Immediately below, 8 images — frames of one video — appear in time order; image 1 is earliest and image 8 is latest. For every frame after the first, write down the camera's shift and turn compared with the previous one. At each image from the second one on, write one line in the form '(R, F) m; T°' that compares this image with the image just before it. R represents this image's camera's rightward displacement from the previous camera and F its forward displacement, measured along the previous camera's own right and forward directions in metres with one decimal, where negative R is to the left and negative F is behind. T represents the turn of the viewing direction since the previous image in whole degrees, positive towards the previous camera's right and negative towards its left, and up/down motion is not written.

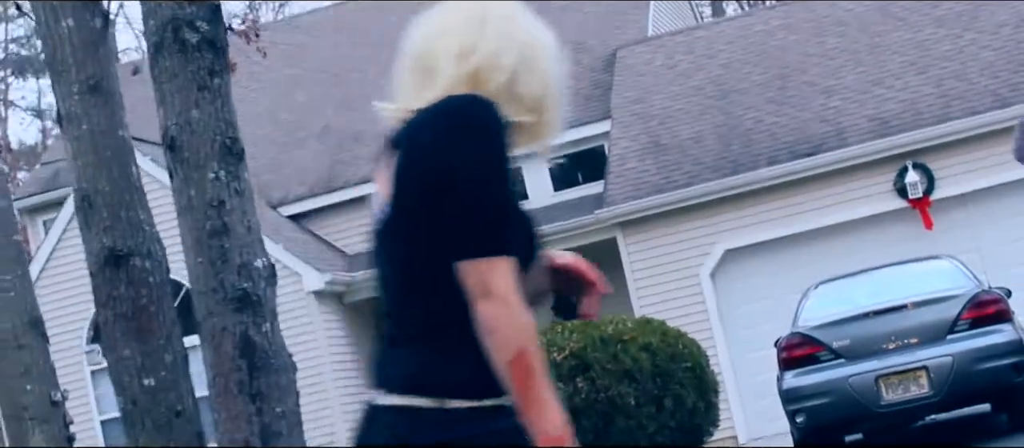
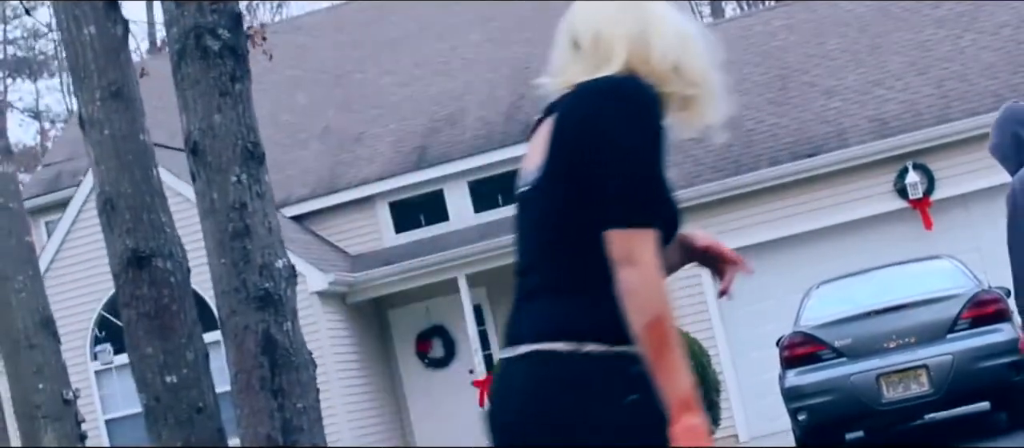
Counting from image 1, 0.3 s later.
(-0.1, -0.1) m; 0°
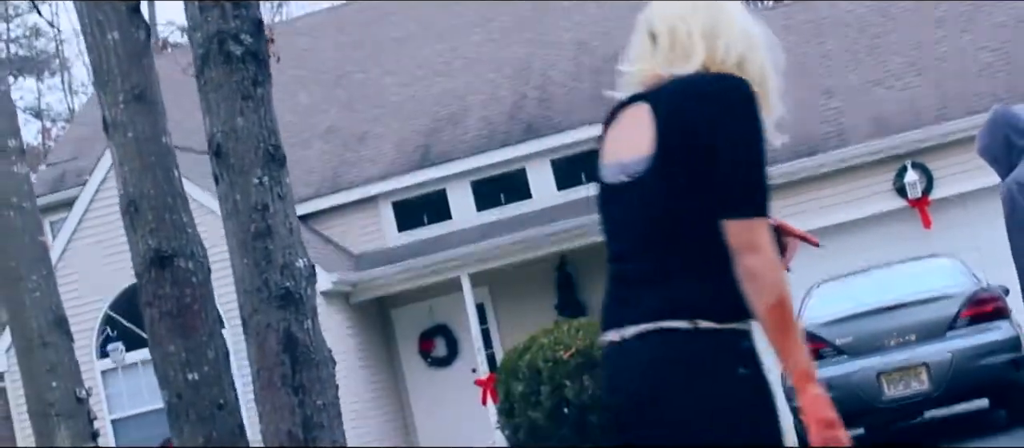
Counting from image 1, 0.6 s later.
(-0.1, -0.1) m; 0°
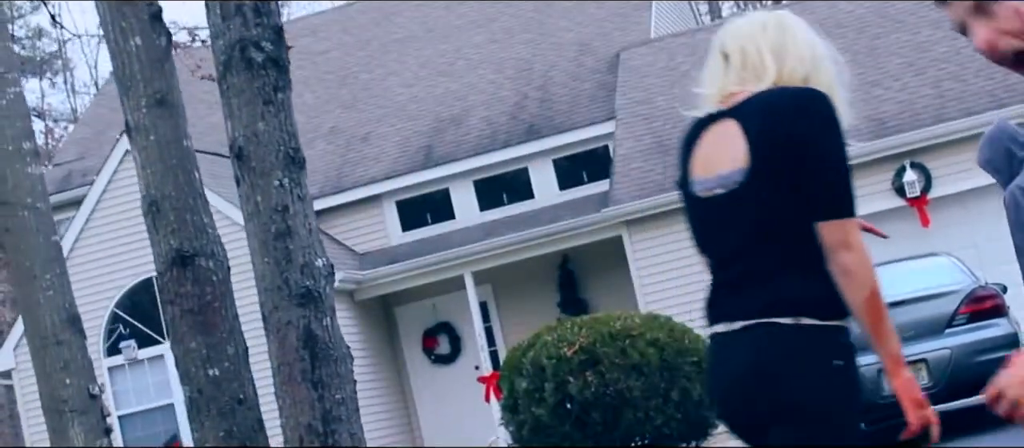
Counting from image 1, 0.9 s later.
(0.0, -0.2) m; 0°
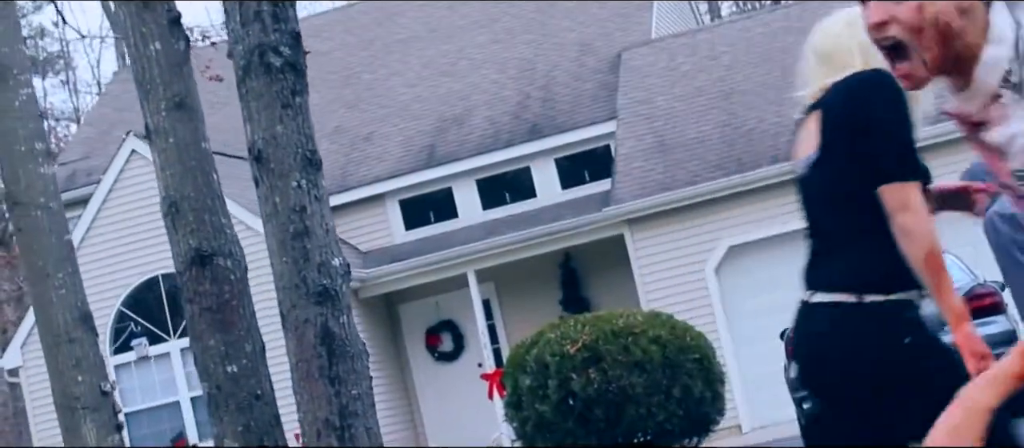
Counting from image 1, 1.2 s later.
(0.0, -0.1) m; 0°
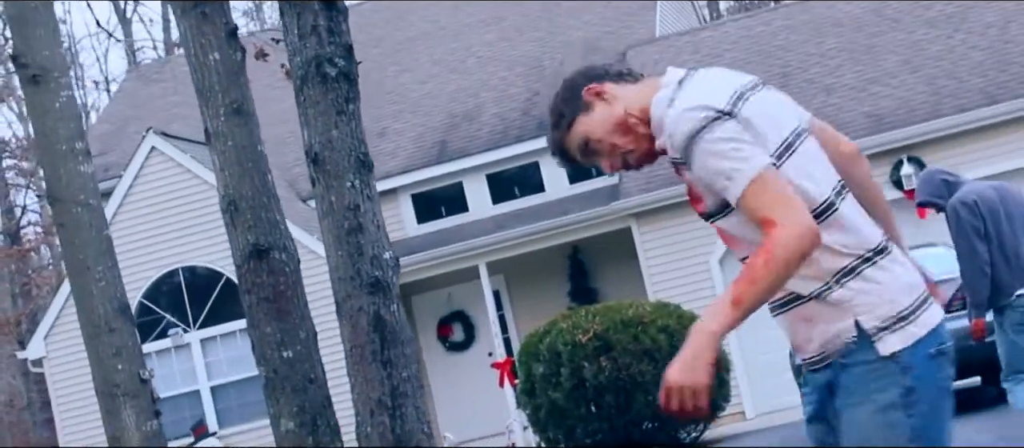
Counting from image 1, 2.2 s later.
(-0.2, -0.5) m; 0°
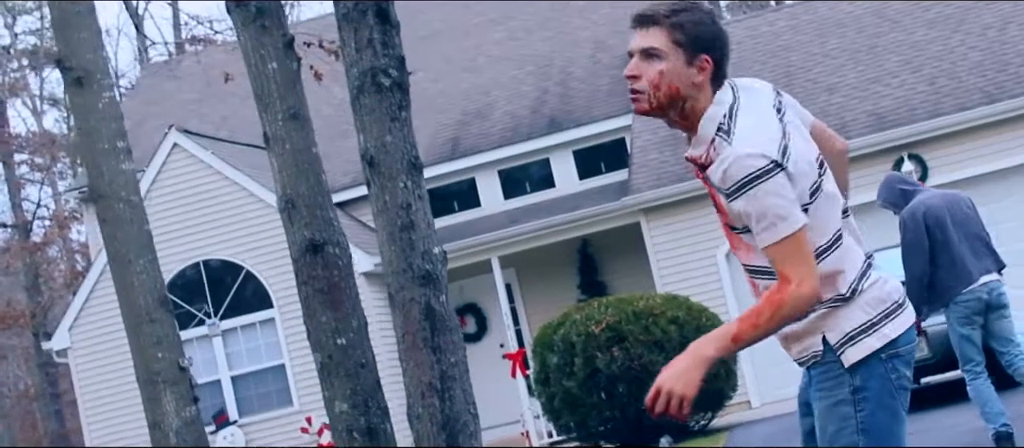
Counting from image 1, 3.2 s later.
(-0.2, -0.5) m; 0°
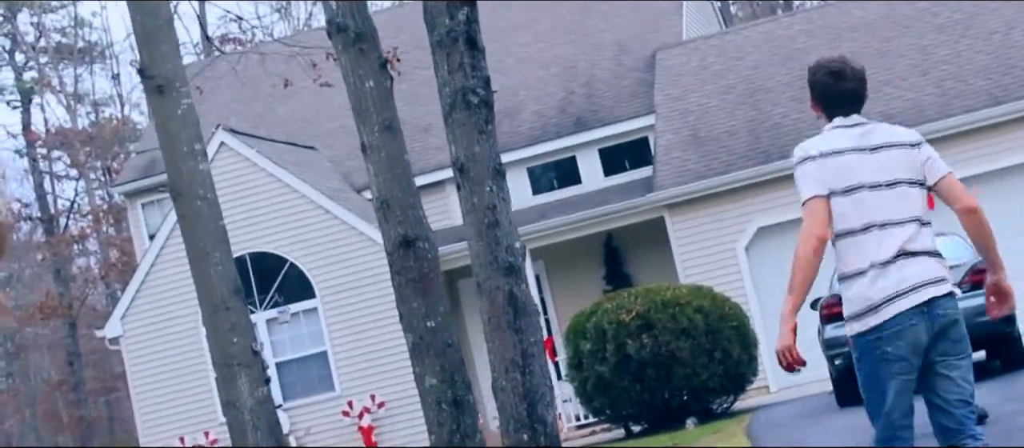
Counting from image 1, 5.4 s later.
(-0.4, -0.9) m; 0°
